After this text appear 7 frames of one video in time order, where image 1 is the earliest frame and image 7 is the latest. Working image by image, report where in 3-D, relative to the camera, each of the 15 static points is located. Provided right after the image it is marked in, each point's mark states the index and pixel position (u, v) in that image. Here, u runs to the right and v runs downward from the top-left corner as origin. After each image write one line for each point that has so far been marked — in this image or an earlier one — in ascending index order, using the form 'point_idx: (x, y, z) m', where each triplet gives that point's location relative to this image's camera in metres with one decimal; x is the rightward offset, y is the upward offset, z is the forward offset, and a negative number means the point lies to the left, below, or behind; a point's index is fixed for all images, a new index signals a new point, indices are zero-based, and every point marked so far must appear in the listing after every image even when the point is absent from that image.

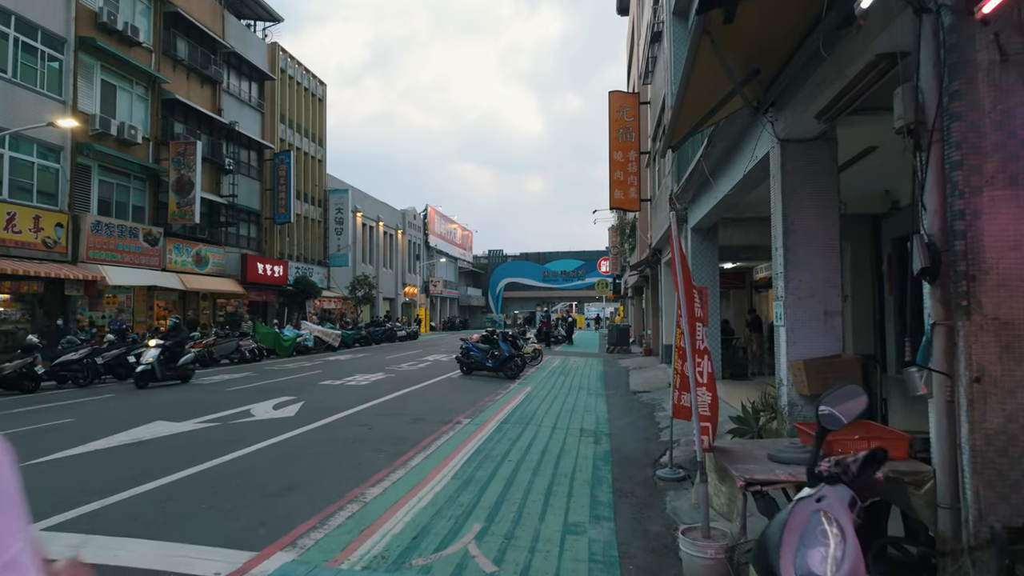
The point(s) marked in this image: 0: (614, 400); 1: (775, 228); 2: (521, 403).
0: (+2.1, -2.4, +12.3) m
1: (+3.1, +0.7, +6.8) m
2: (+0.2, -2.3, +11.6) m
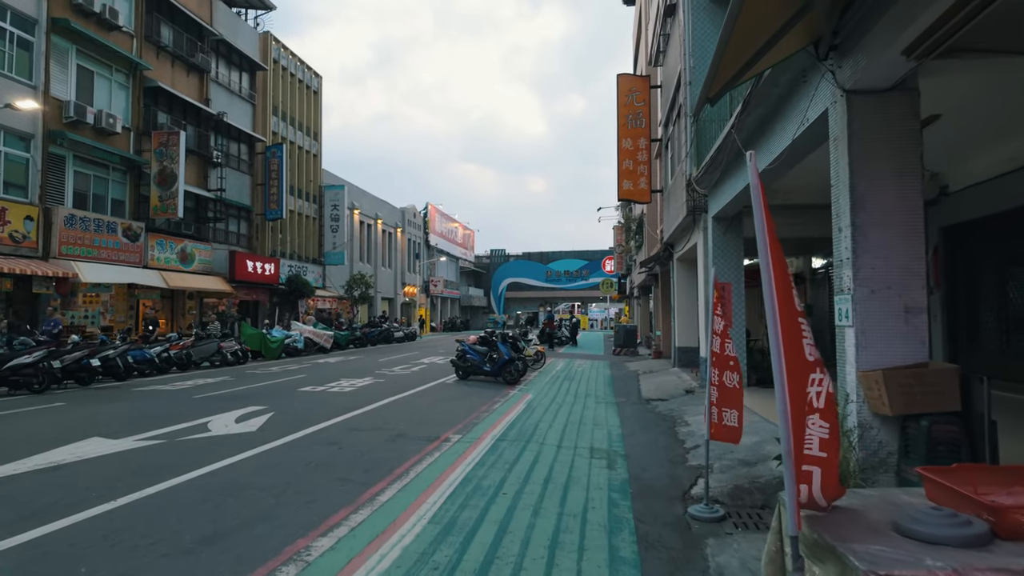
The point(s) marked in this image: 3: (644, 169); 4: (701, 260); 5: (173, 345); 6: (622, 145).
0: (+2.1, -2.3, +10.9) m
1: (+3.0, +0.8, +5.4) m
2: (+0.2, -2.2, +10.2) m
3: (+4.1, +3.7, +18.2) m
4: (+4.2, +0.6, +13.0) m
5: (-10.1, -1.7, +17.5) m
6: (+3.4, +4.5, +18.4) m
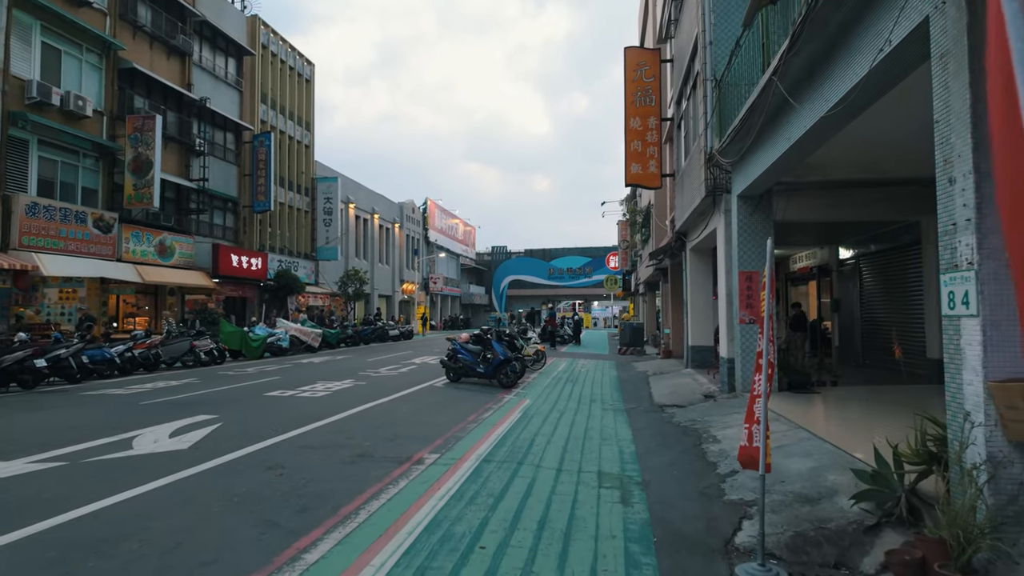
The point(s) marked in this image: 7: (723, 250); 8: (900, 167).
0: (+2.0, -2.1, +9.4) m
1: (+2.9, +0.9, +3.9) m
2: (+0.1, -2.0, +8.7) m
3: (+4.0, +3.9, +16.6) m
4: (+4.1, +0.8, +11.5) m
5: (-10.1, -1.5, +16.0) m
6: (+3.4, +4.7, +16.8) m
7: (+4.0, +0.7, +11.3) m
8: (+6.5, +2.0, +10.0) m
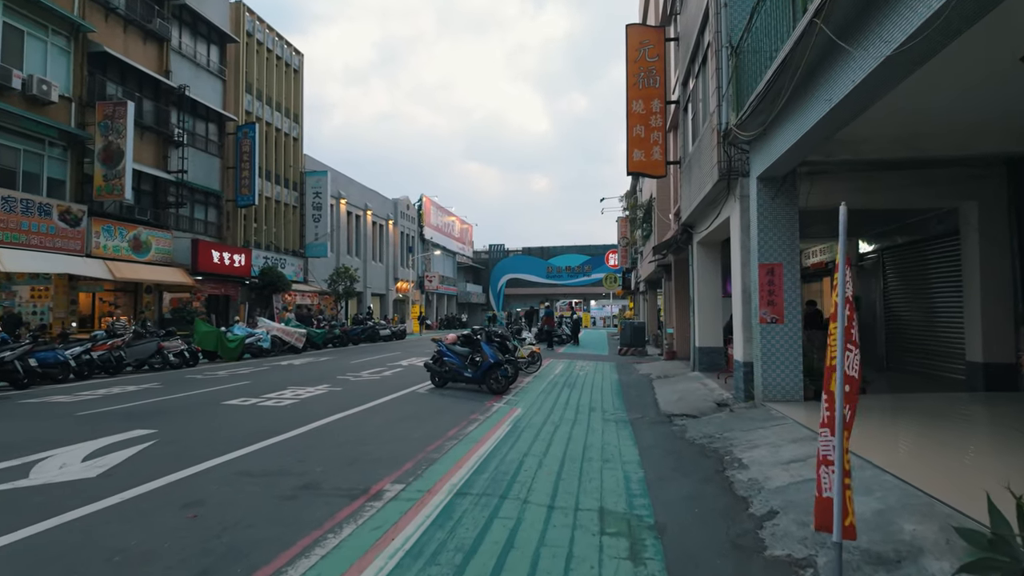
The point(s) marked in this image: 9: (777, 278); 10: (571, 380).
0: (+1.8, -2.0, +8.1) m
1: (+2.7, +1.0, +2.6) m
2: (-0.1, -1.9, +7.4) m
3: (+3.8, +4.0, +15.4) m
4: (+3.9, +0.9, +10.2) m
5: (-10.3, -1.4, +14.7) m
6: (+3.2, +4.8, +15.6) m
7: (+3.9, +0.8, +10.1) m
8: (+6.4, +2.1, +8.7) m
9: (+4.0, +0.2, +8.9) m
10: (+1.5, -2.3, +15.0) m
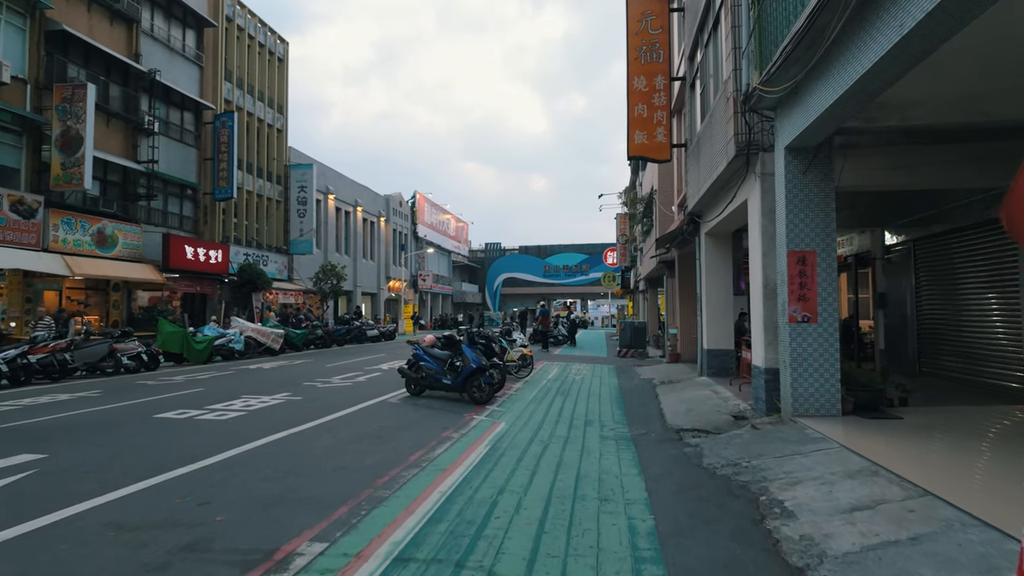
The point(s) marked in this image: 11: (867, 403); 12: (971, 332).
0: (+1.6, -1.9, +6.6) m
1: (+2.5, +1.1, +1.1) m
2: (-0.4, -1.8, +5.9) m
3: (+3.5, +4.1, +13.9) m
4: (+3.6, +1.0, +8.8) m
5: (-10.6, -1.3, +13.2) m
6: (+2.9, +4.9, +14.1) m
7: (+3.6, +0.9, +8.6) m
8: (+6.1, +2.2, +7.3) m
9: (+3.7, +0.3, +7.4) m
10: (+1.2, -2.2, +13.5) m
11: (+4.7, -1.5, +8.0) m
12: (+8.1, -0.8, +10.4) m
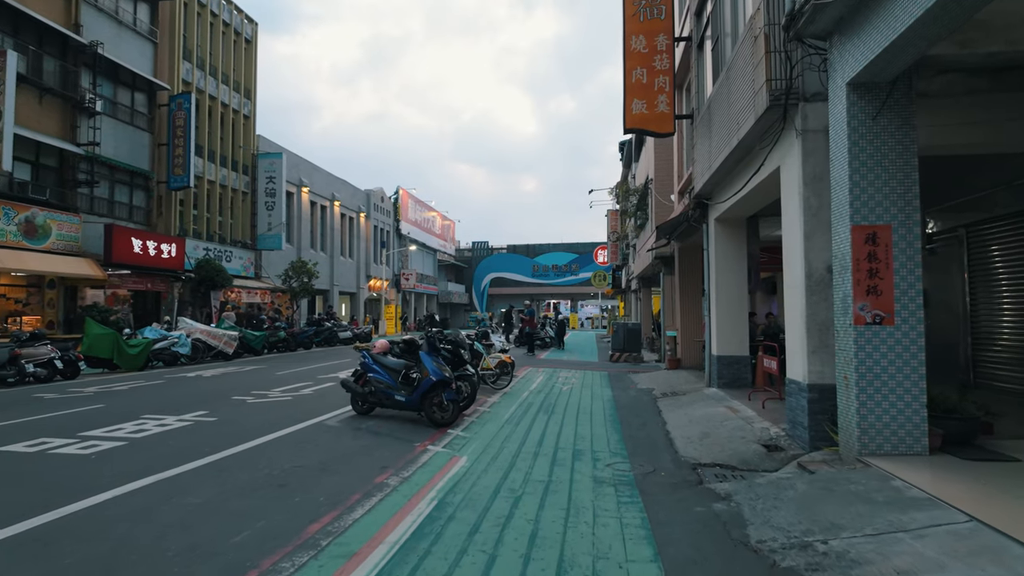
0: (+1.2, -1.8, +4.6) m
1: (+2.2, +1.2, -0.9) m
2: (-0.7, -1.7, +3.8) m
3: (+3.0, +4.1, +11.8) m
4: (+3.2, +1.1, +6.7) m
5: (-11.1, -1.2, +10.9) m
6: (+2.4, +5.0, +12.0) m
7: (+3.2, +1.0, +6.5) m
8: (+5.7, +2.3, +5.2) m
9: (+3.3, +0.4, +5.3) m
10: (+0.7, -2.1, +11.4) m
11: (+4.3, -1.4, +5.9) m
12: (+7.7, -0.7, +8.5) m
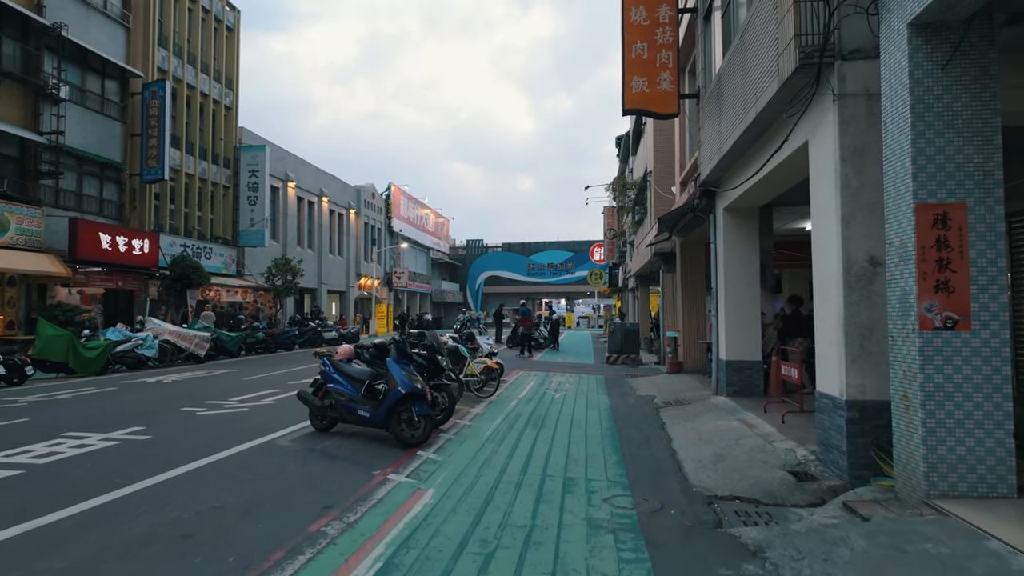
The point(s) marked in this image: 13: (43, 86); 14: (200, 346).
0: (+1.0, -1.8, +3.4) m
1: (+2.0, +1.2, -2.1) m
2: (-0.9, -1.7, +2.6) m
3: (+2.8, +4.2, +10.7) m
4: (+3.0, +1.1, +5.6) m
5: (-11.3, -1.1, +9.7) m
6: (+2.2, +5.0, +10.9) m
7: (+3.0, +1.0, +5.4) m
8: (+5.5, +2.3, +4.1) m
9: (+3.1, +0.4, +4.2) m
10: (+0.5, -2.1, +10.2) m
11: (+4.1, -1.4, +4.8) m
12: (+7.5, -0.7, +7.3) m
13: (-15.4, +6.6, +19.3) m
14: (-9.4, -1.7, +17.7) m
